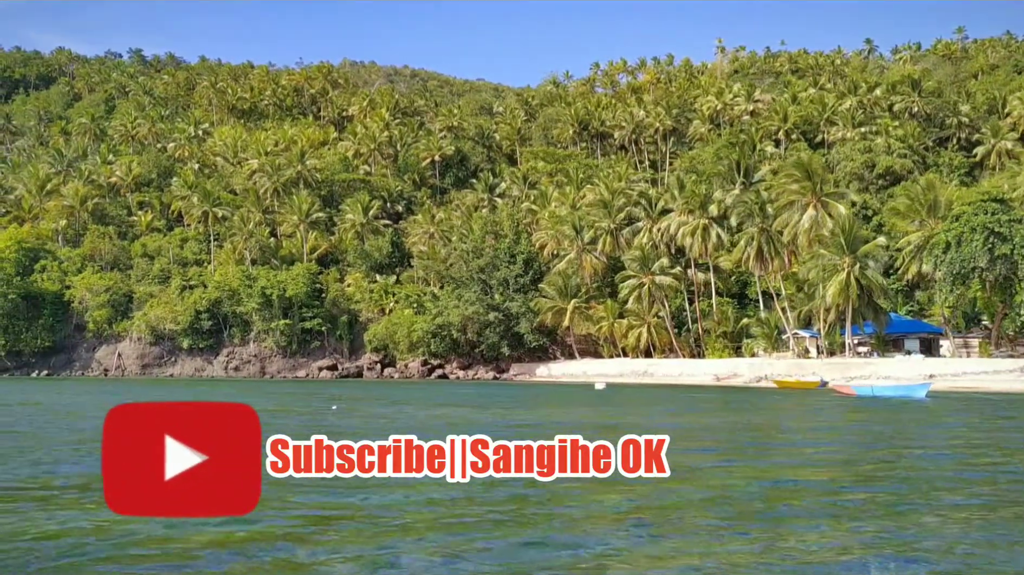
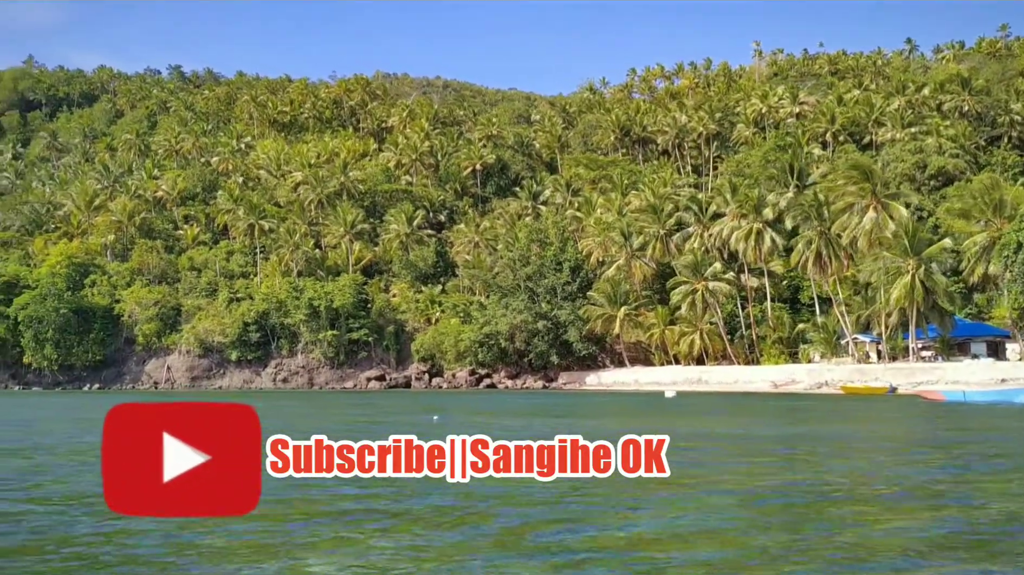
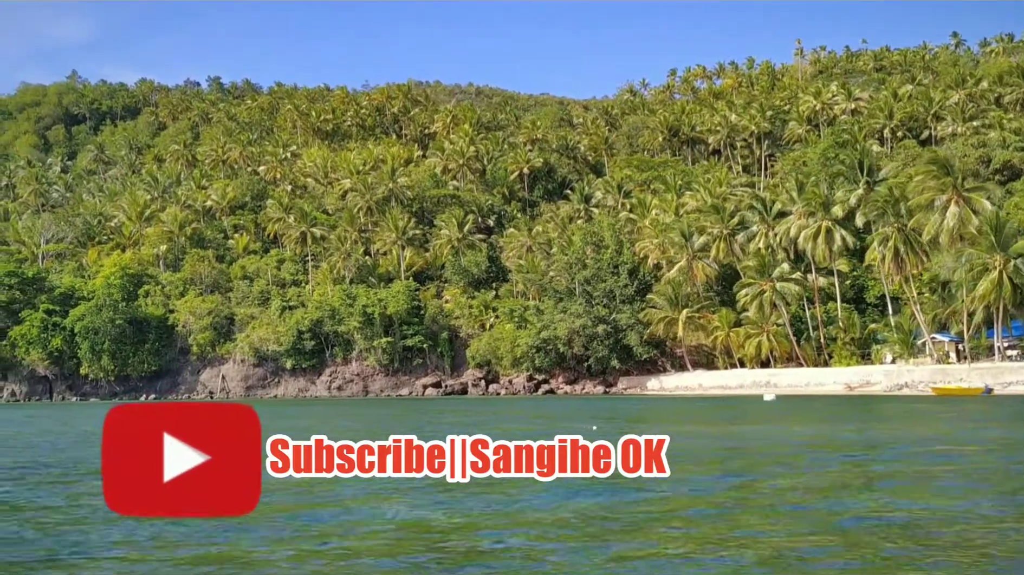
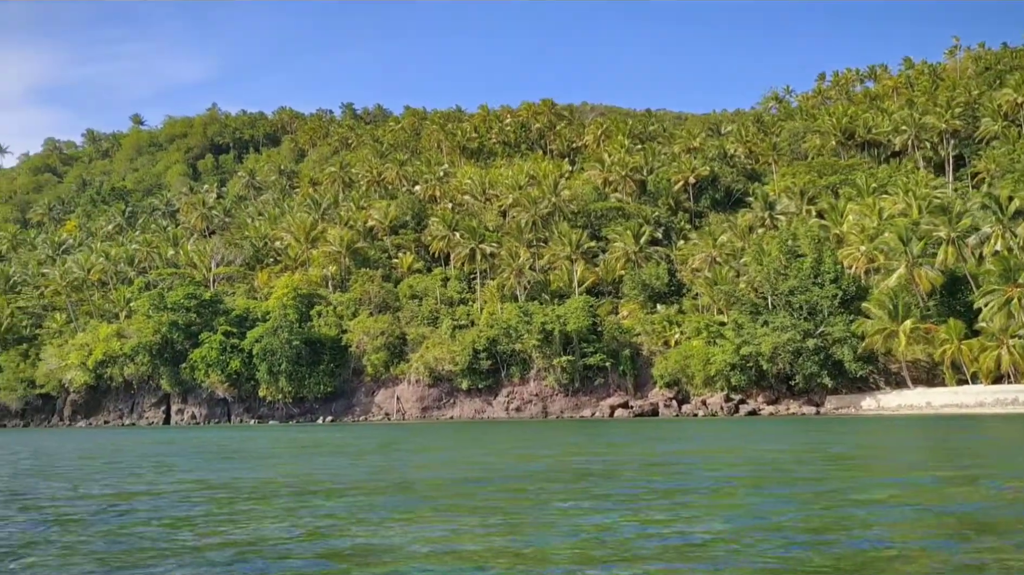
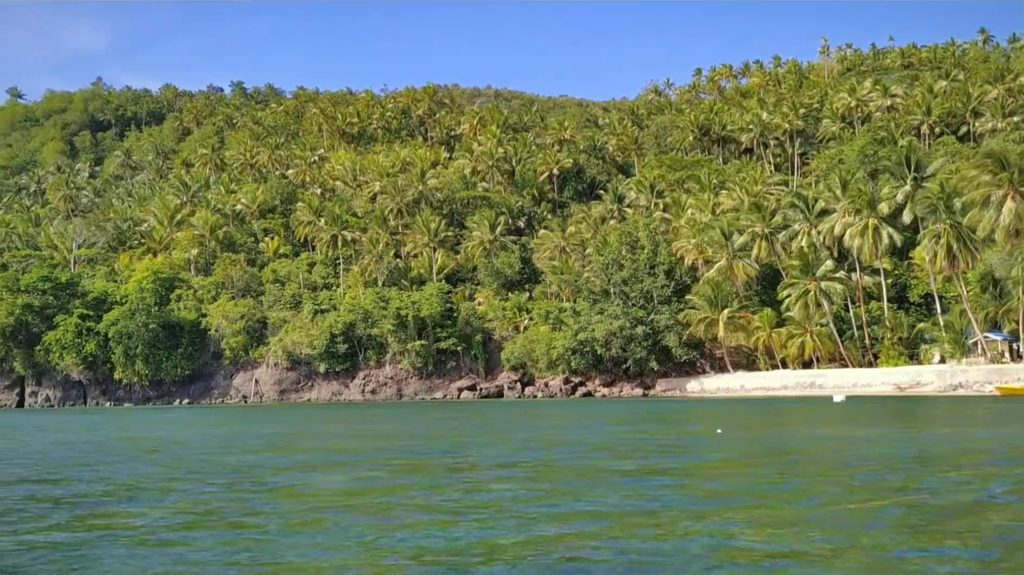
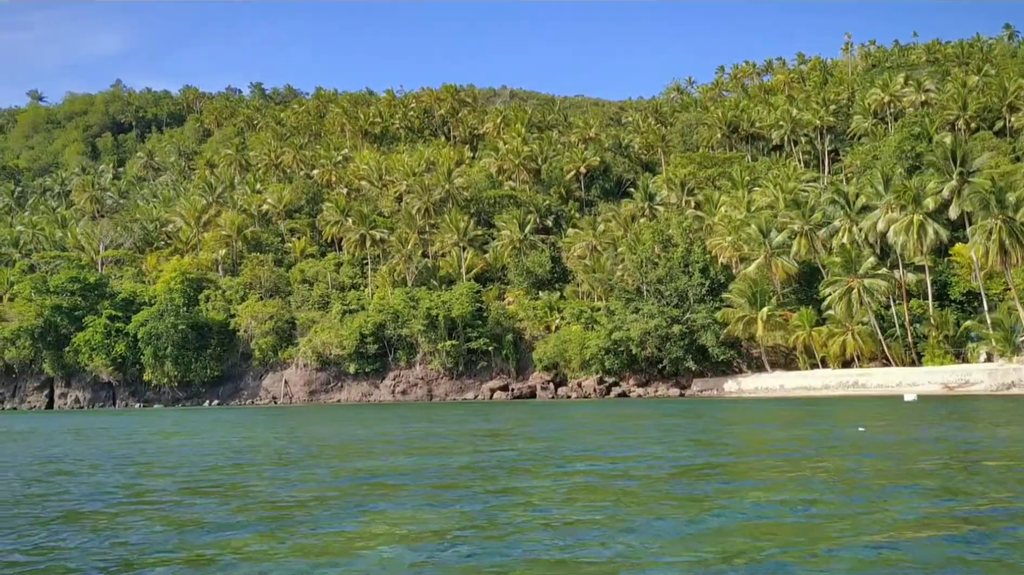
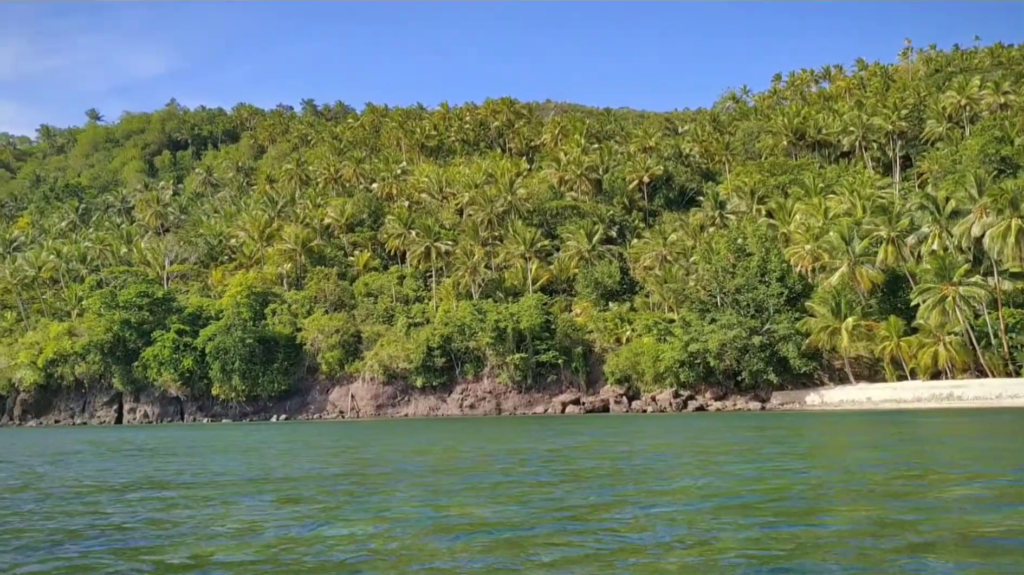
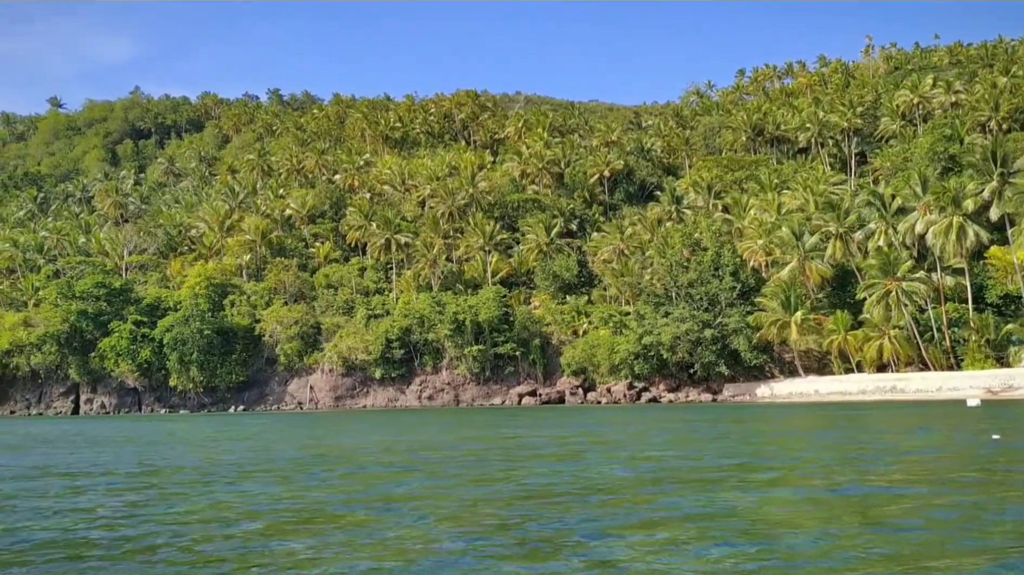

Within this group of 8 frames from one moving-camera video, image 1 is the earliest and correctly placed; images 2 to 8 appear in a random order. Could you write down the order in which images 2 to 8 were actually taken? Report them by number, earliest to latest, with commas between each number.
2, 3, 5, 6, 8, 7, 4
